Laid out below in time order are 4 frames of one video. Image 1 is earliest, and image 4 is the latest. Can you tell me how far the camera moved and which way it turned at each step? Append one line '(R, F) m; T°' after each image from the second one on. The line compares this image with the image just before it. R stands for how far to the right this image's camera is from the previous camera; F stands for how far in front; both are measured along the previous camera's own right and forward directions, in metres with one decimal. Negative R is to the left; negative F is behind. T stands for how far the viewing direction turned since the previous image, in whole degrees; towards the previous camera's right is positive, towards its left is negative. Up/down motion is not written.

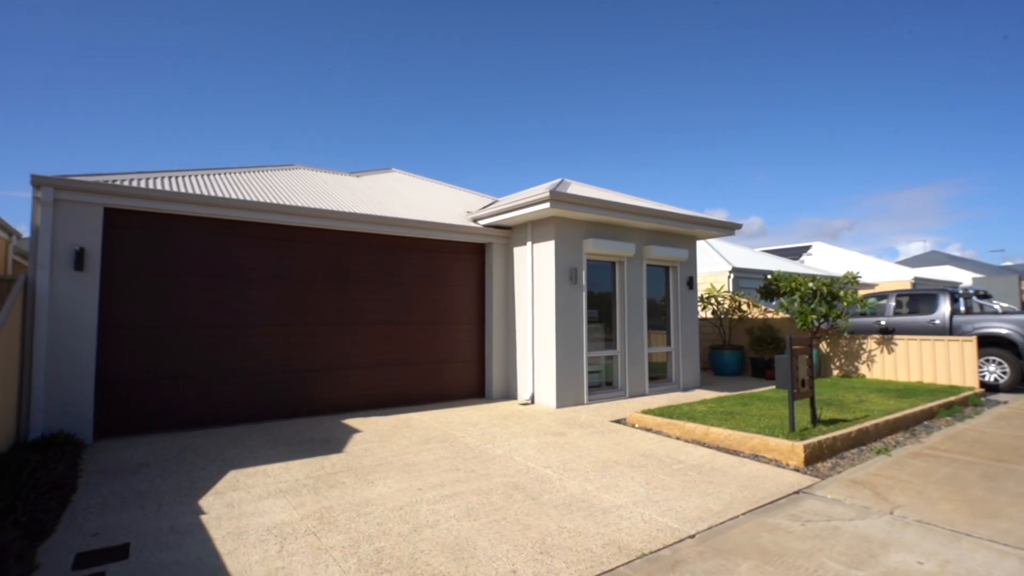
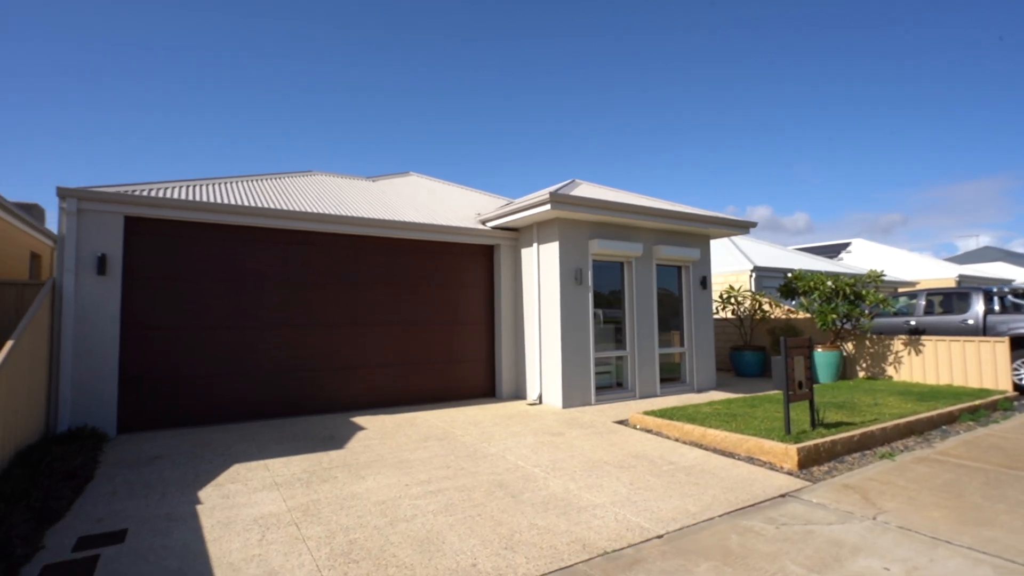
(+0.5, -0.1) m; -4°
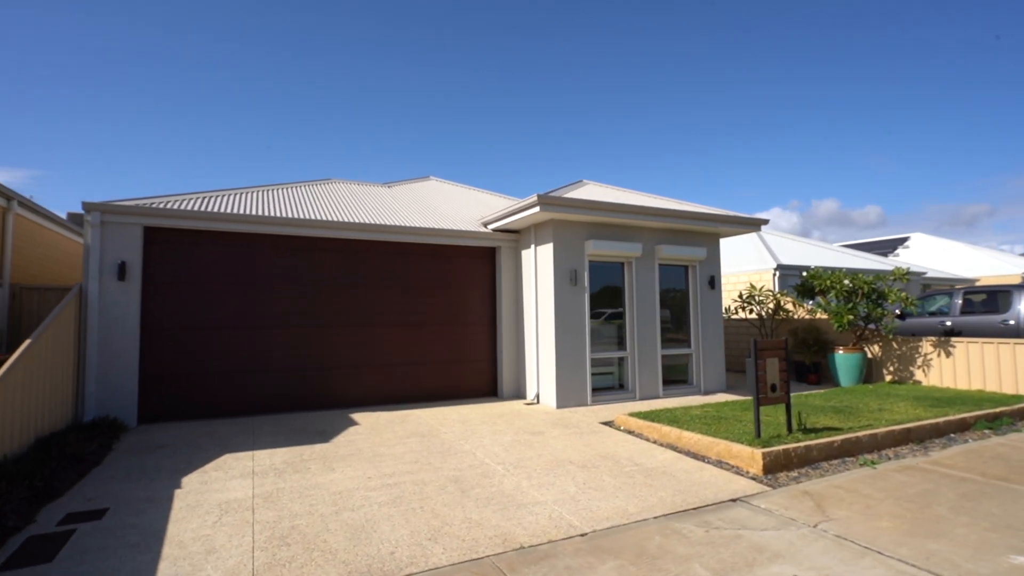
(+1.0, -0.1) m; -6°
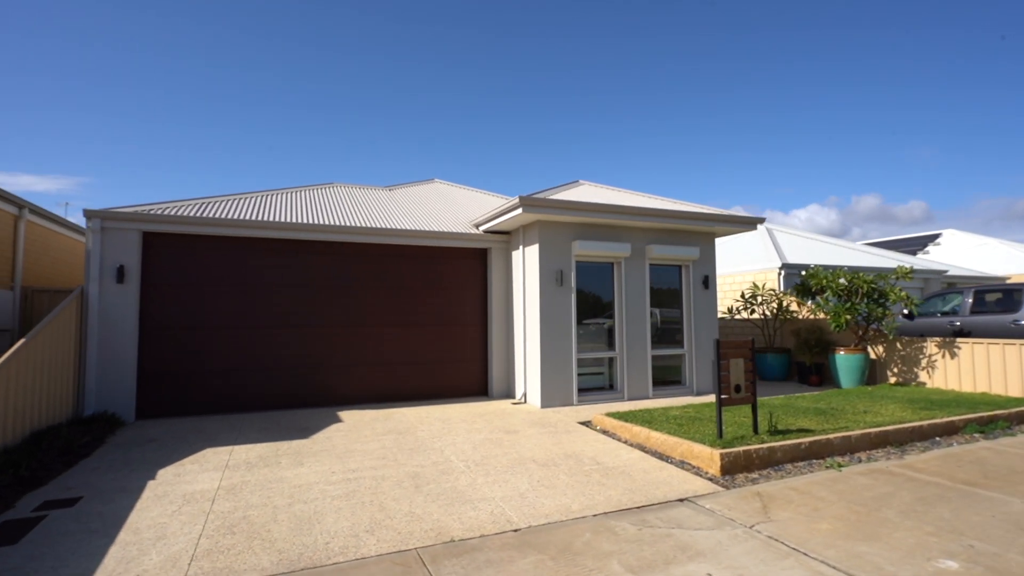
(+0.8, -0.1) m; -3°
